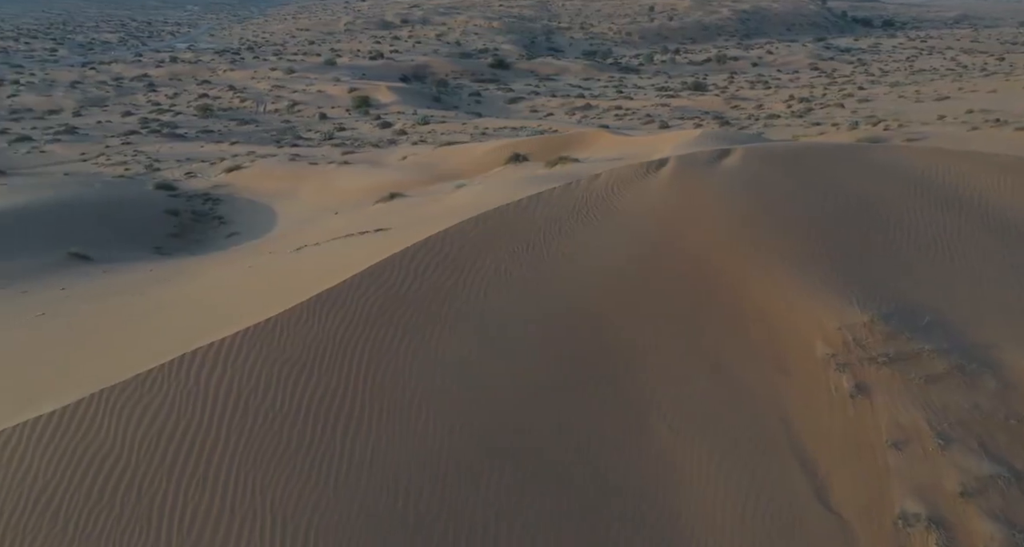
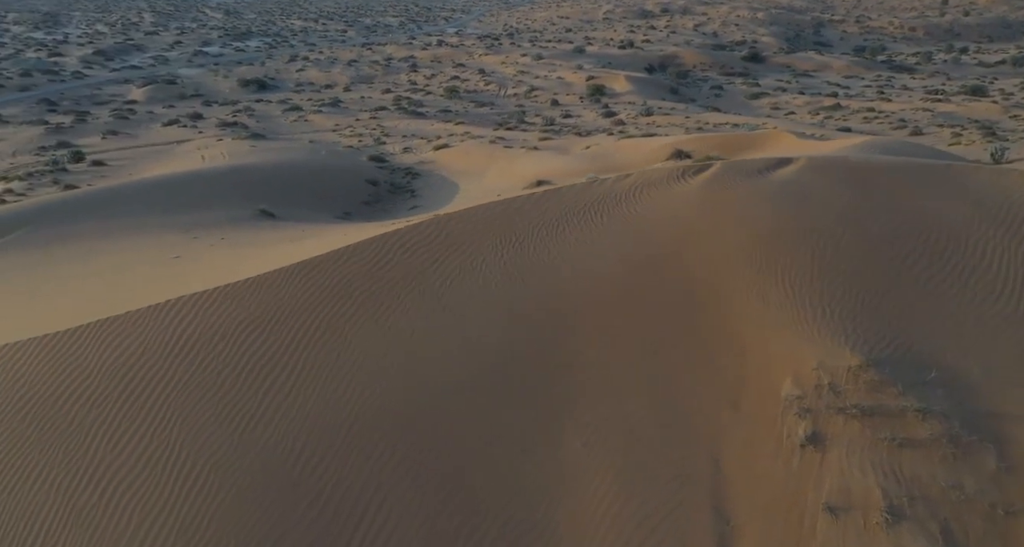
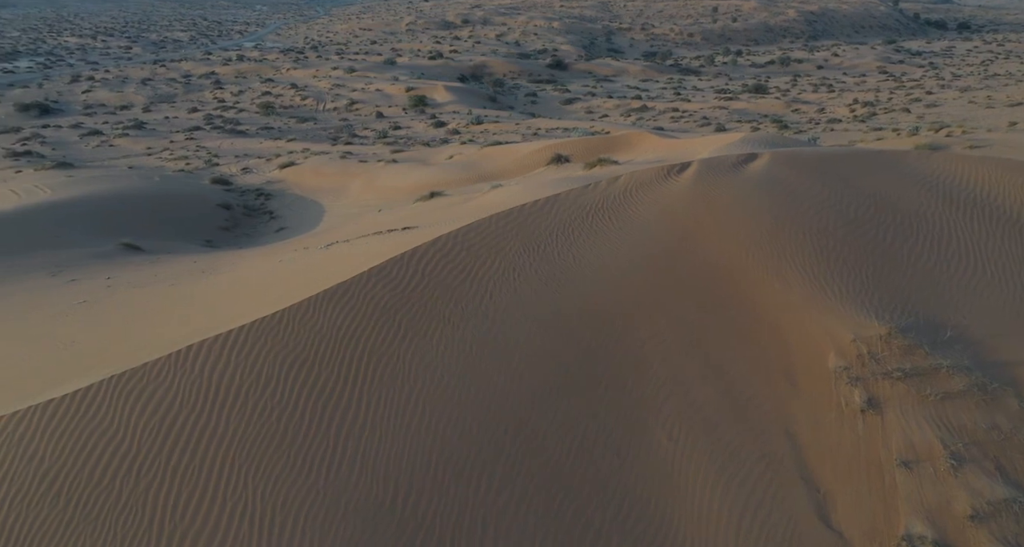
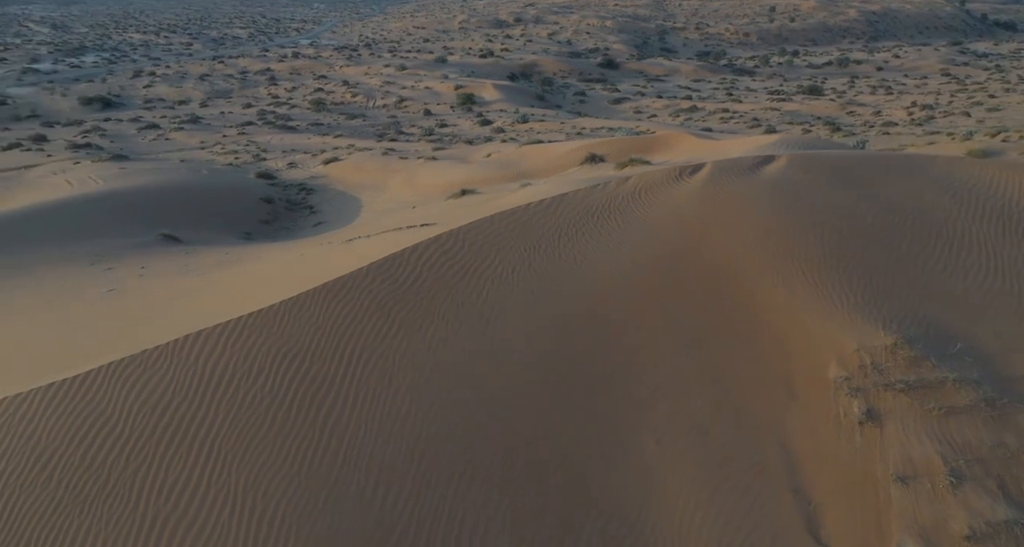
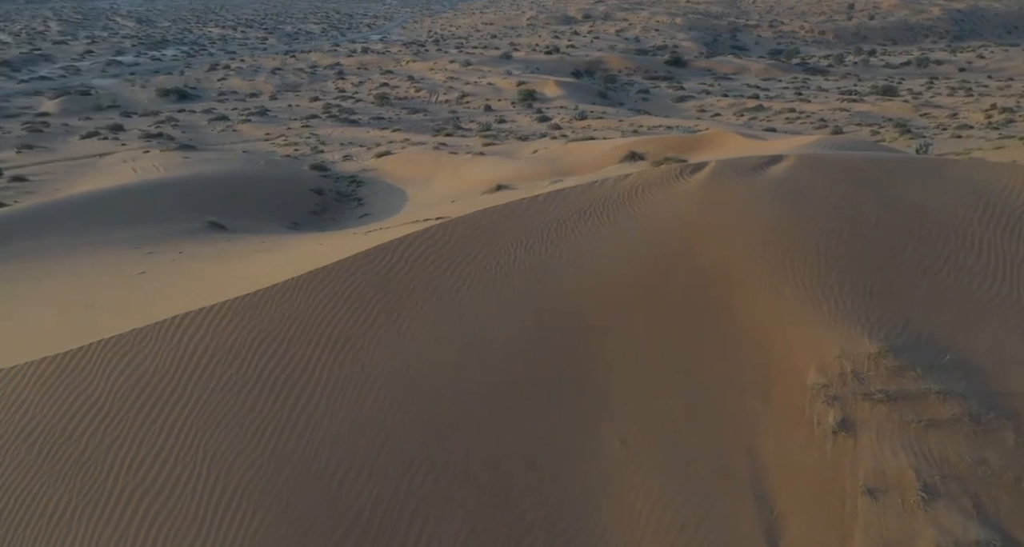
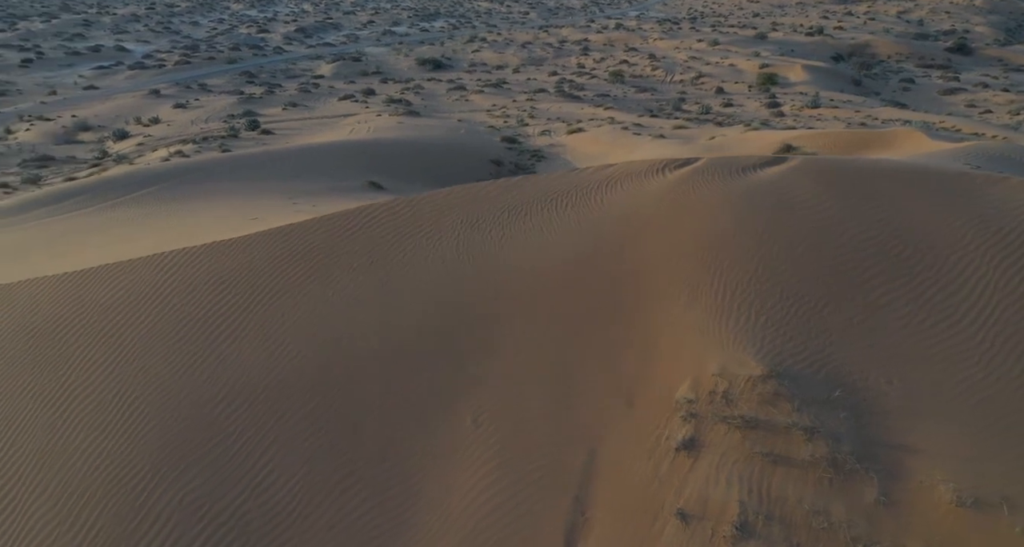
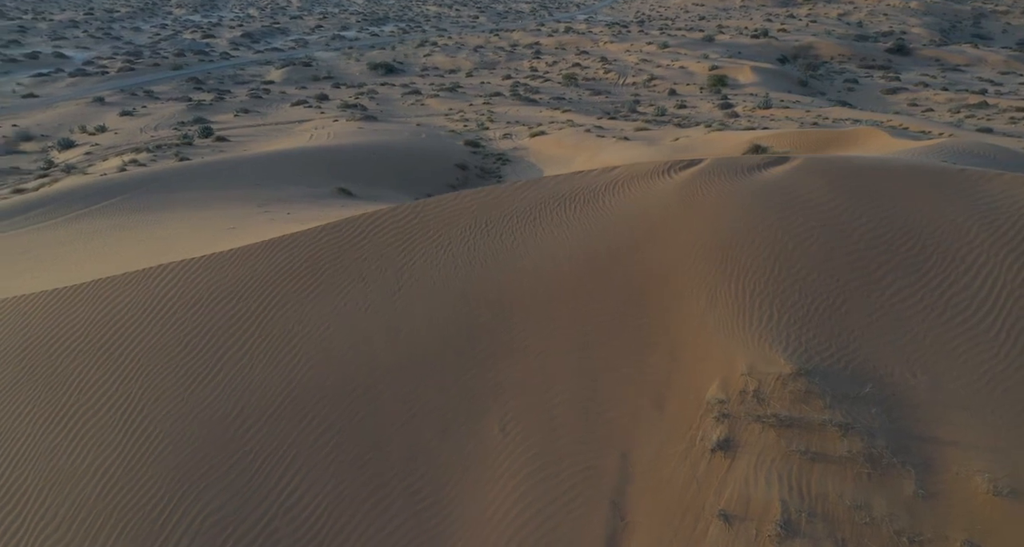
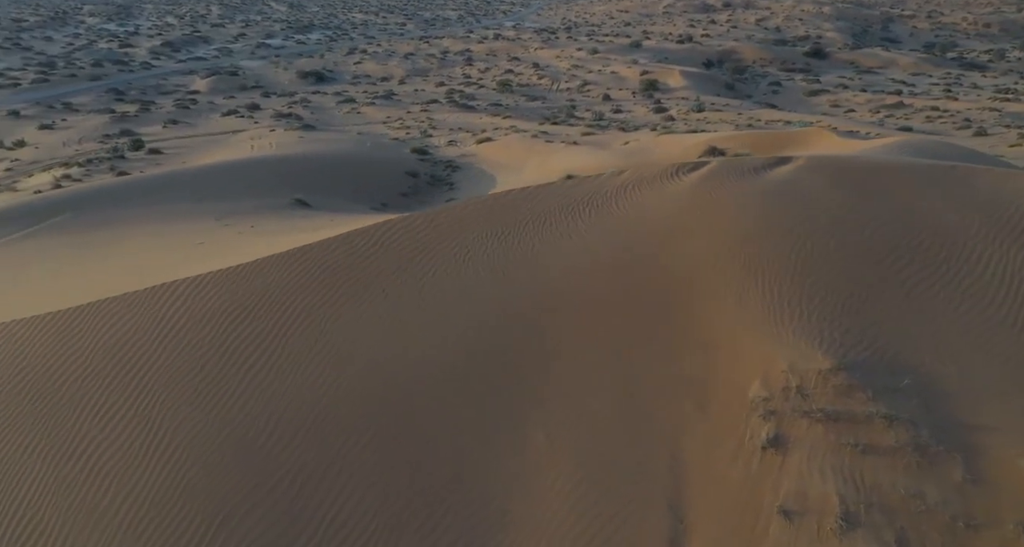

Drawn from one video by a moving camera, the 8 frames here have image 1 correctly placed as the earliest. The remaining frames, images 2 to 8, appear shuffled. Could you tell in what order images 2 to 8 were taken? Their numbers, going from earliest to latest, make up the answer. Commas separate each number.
3, 4, 5, 2, 8, 7, 6
